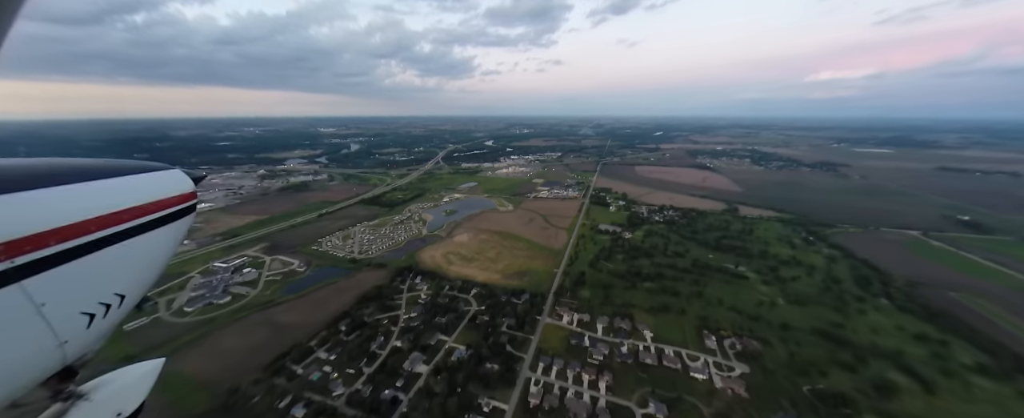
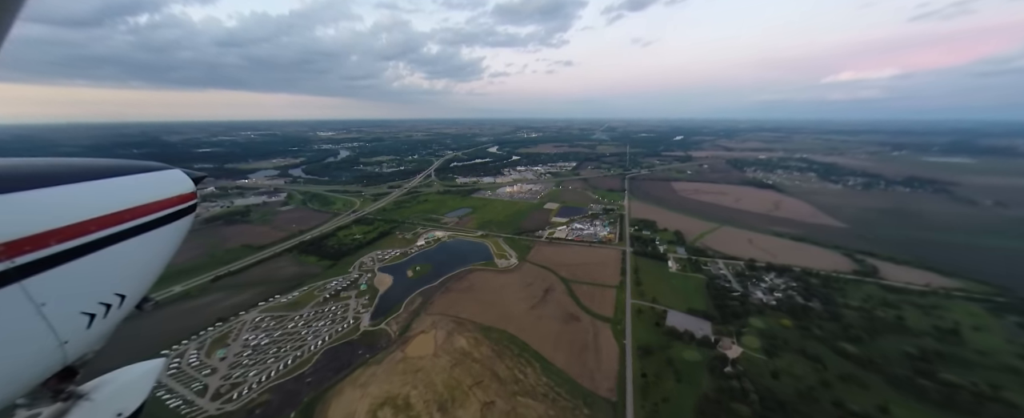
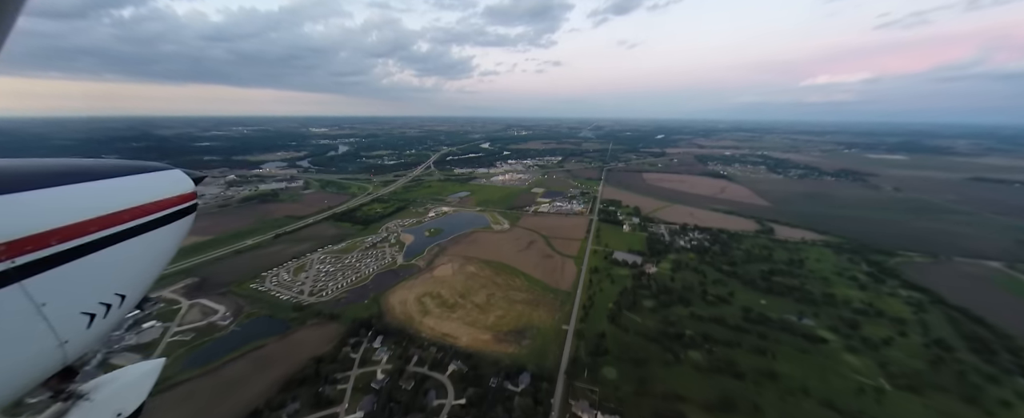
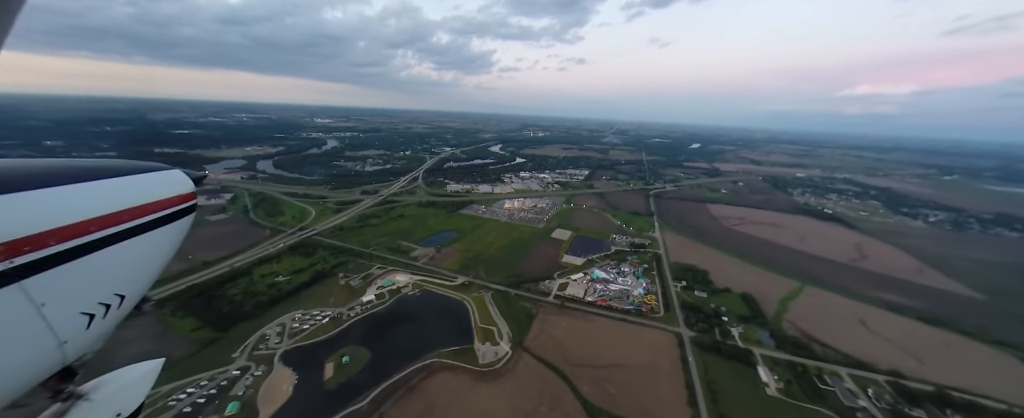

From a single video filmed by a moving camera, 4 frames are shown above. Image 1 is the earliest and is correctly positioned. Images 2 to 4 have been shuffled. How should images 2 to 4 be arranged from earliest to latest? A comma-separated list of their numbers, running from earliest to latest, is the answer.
3, 2, 4
